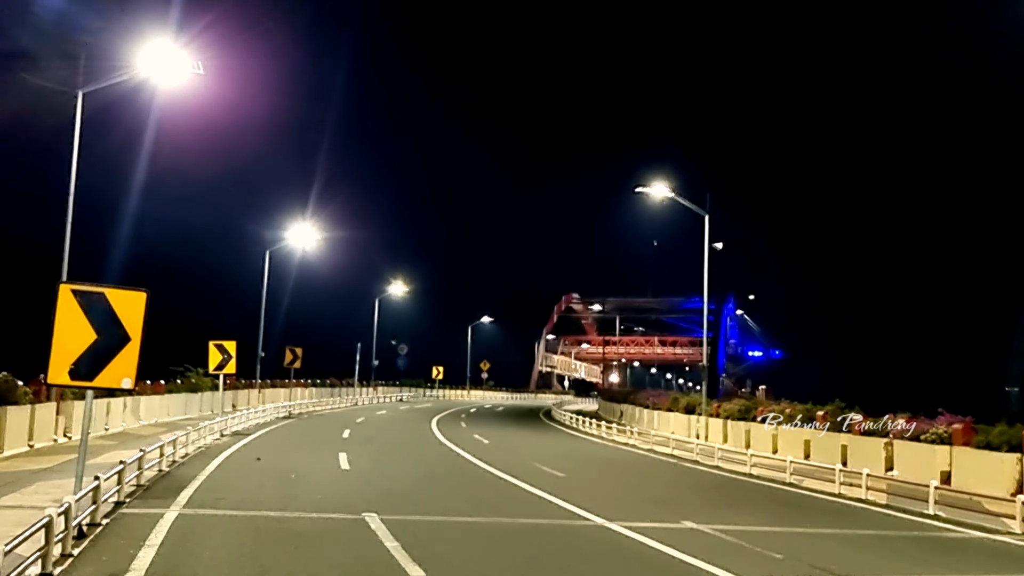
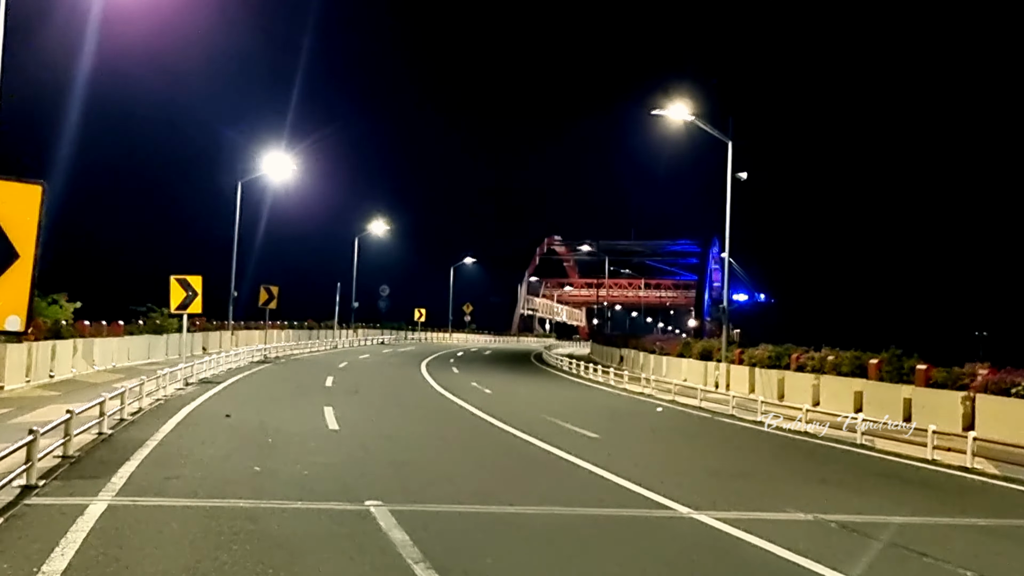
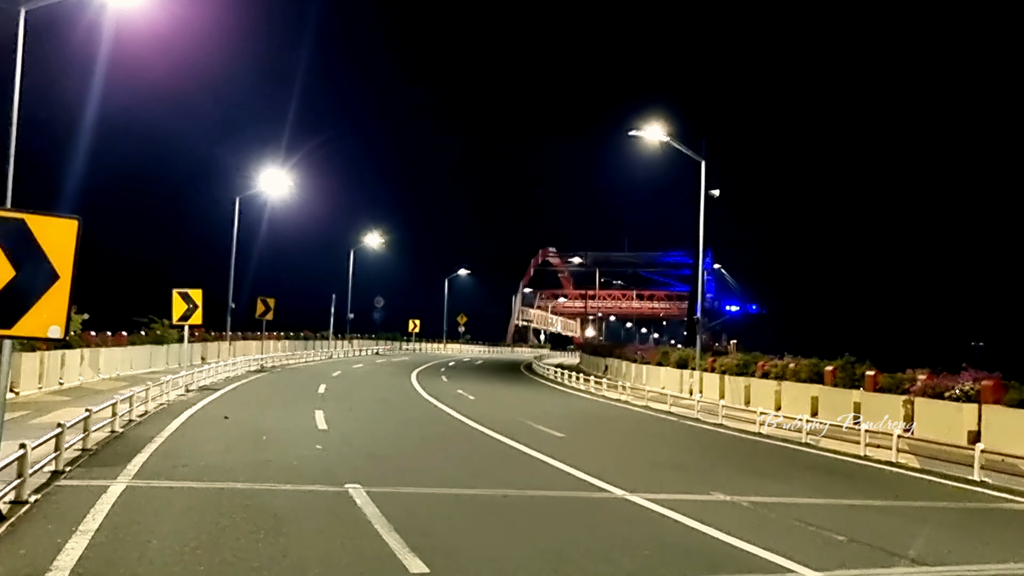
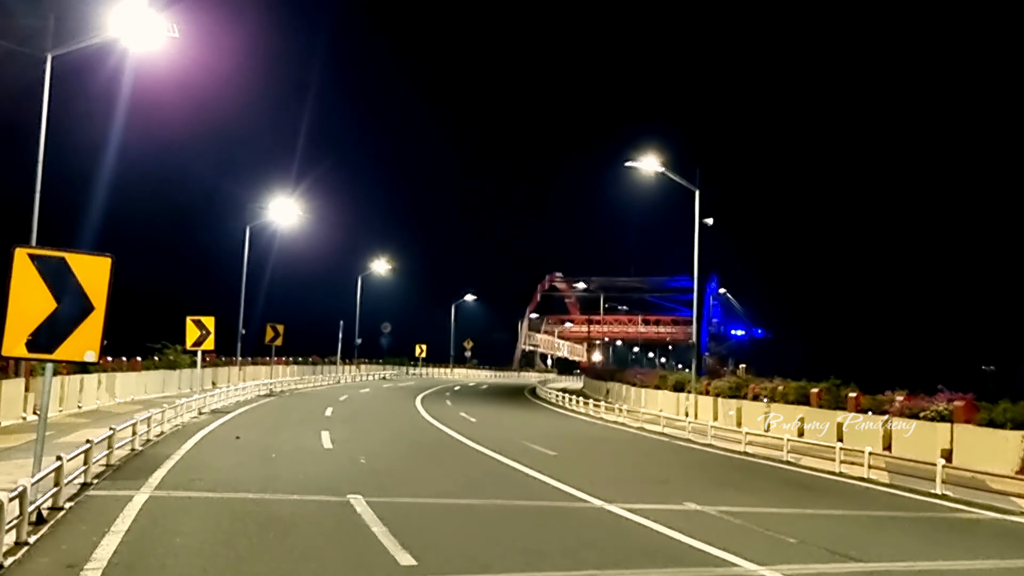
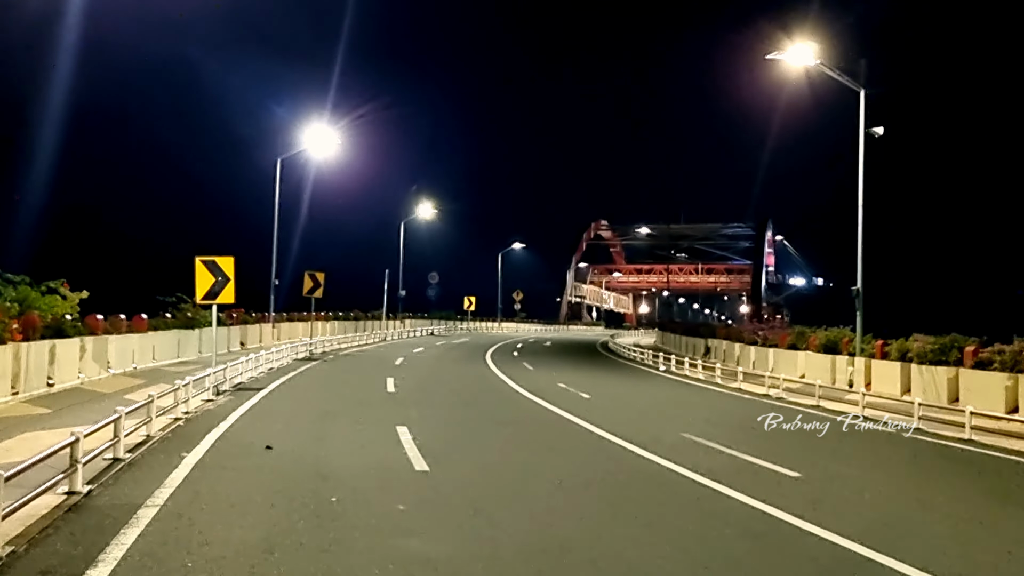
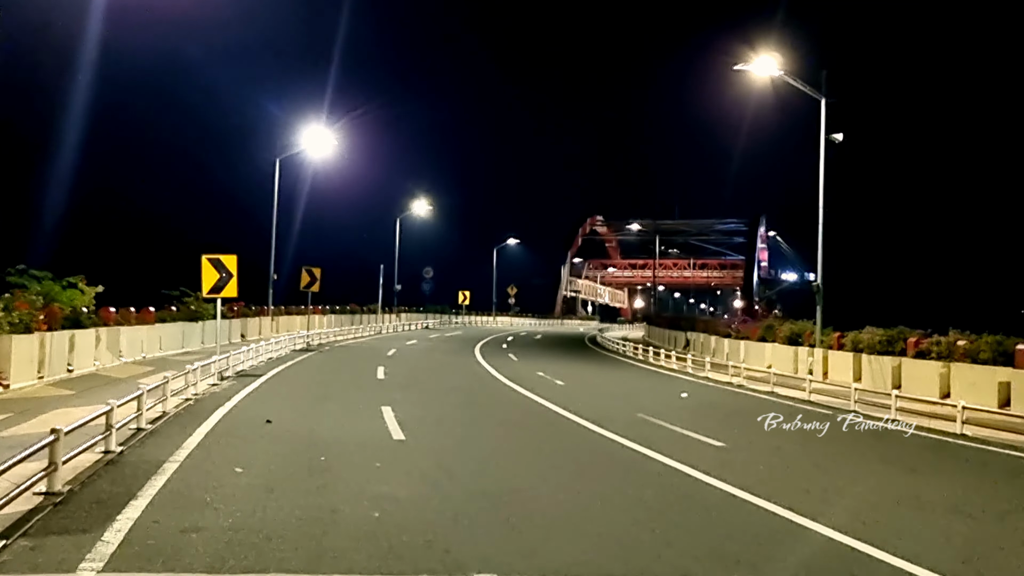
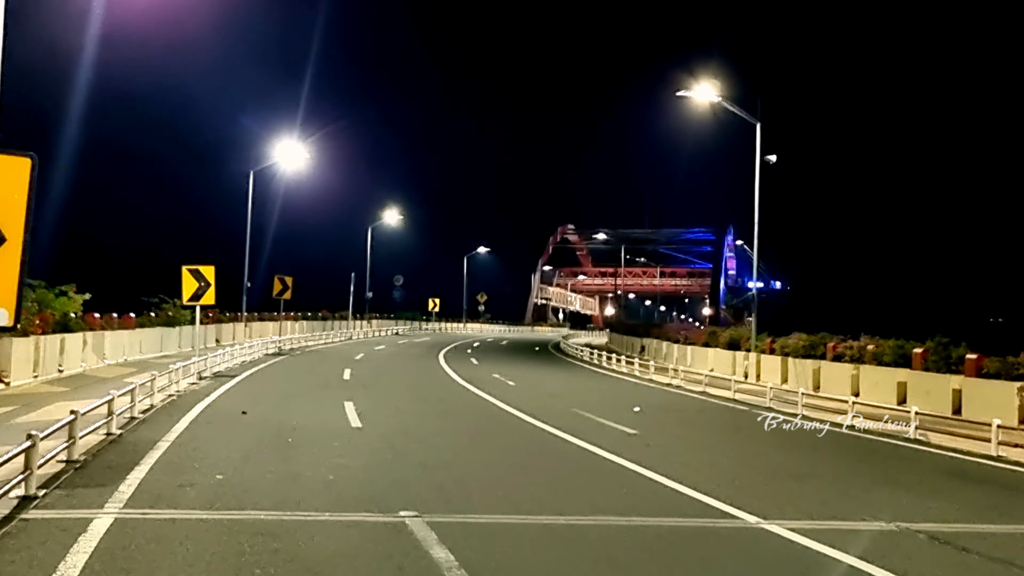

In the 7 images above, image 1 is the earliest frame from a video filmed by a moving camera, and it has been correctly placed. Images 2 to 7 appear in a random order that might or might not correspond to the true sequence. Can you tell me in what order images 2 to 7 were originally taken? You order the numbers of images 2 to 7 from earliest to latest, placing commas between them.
4, 3, 2, 7, 6, 5
